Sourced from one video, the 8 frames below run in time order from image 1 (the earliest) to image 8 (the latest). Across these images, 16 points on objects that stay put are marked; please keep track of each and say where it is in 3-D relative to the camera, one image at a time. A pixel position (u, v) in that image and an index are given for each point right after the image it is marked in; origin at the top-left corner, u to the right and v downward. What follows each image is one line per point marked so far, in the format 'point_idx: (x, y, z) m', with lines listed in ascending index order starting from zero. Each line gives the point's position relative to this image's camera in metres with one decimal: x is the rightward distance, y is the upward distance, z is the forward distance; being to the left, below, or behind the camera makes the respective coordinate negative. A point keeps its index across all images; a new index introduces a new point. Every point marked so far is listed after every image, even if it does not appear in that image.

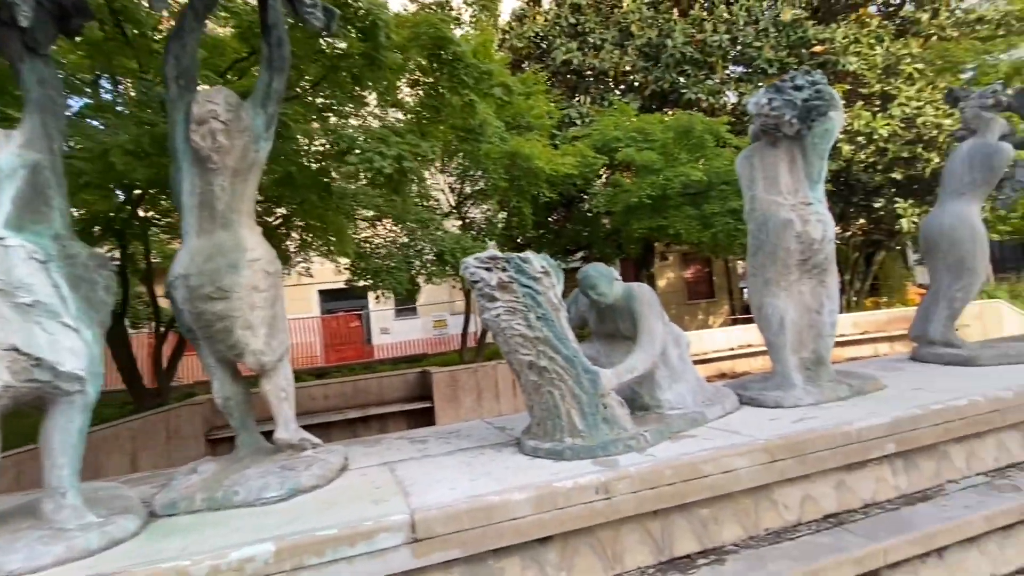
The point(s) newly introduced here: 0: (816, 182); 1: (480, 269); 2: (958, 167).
0: (+2.1, +0.7, +3.8) m
1: (-0.2, +0.1, +2.9) m
2: (+3.7, +1.0, +4.5) m
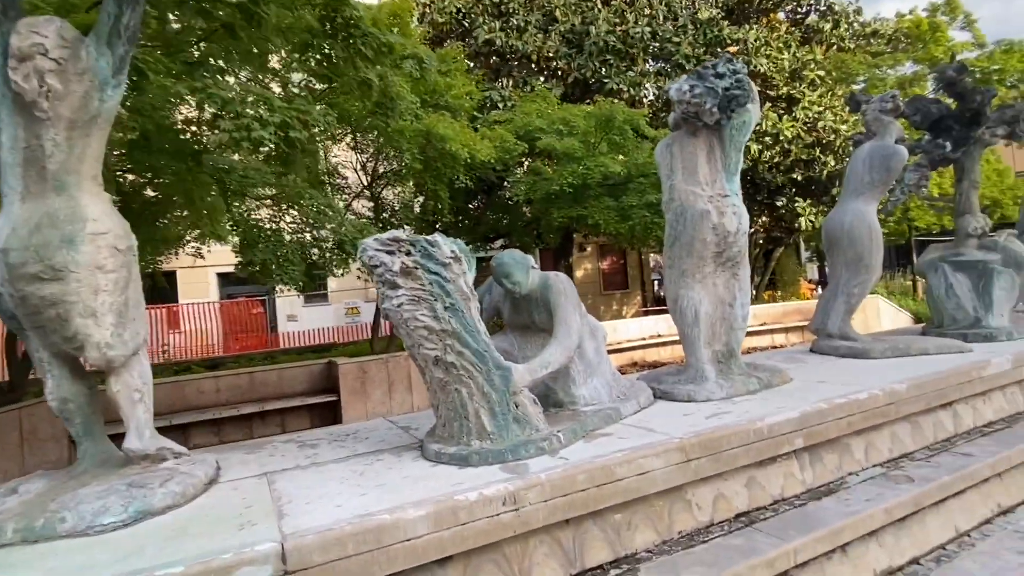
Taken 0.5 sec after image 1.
0: (+1.5, +0.8, +3.7) m
1: (-0.6, +0.2, +2.6) m
2: (+3.0, +1.0, +4.7) m
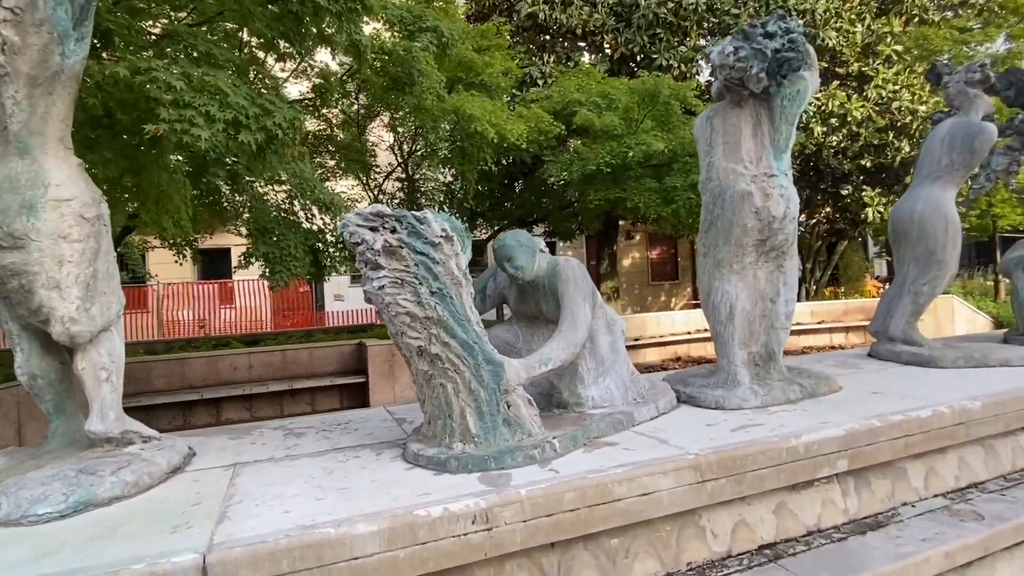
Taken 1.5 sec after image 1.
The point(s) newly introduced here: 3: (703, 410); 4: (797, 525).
0: (+1.6, +0.8, +3.3) m
1: (-0.6, +0.2, +2.3) m
2: (+3.2, +1.0, +4.1) m
3: (+1.0, -0.6, +2.9) m
4: (+1.2, -1.0, +2.3) m
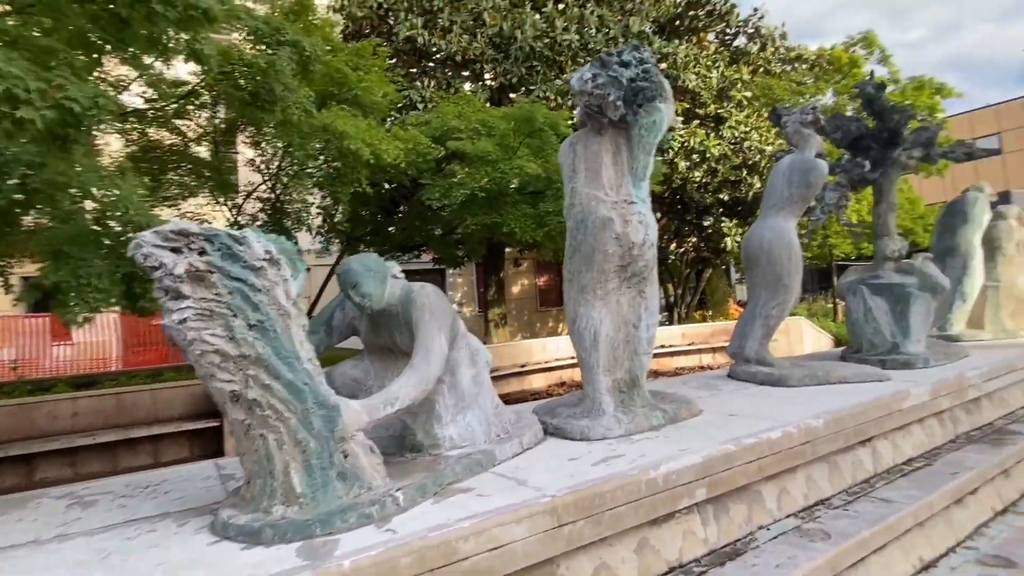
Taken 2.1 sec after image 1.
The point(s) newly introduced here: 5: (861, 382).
0: (+0.8, +0.6, +3.3) m
1: (-1.2, +0.1, +1.9) m
2: (+2.1, +0.8, +4.4) m
3: (+0.3, -0.8, +2.8) m
4: (+0.6, -1.1, +2.2) m
5: (+2.5, -0.7, +4.0) m
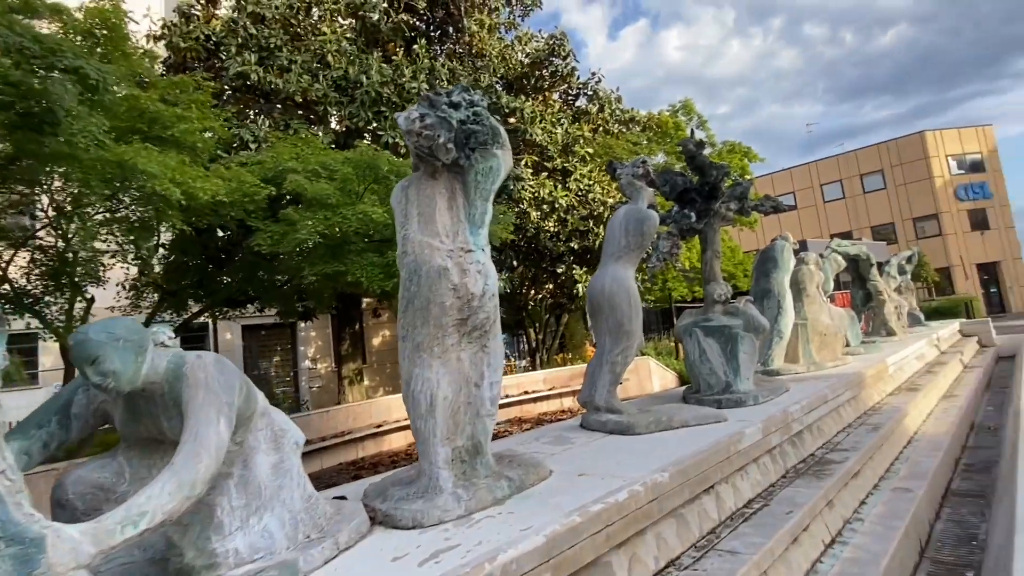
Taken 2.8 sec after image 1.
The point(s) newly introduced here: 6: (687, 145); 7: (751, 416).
0: (-0.2, +0.3, +3.1) m
1: (-1.8, -0.1, +1.2) m
2: (+0.9, +0.5, +4.5) m
3: (-0.5, -1.0, +2.4) m
4: (0.0, -1.3, +1.9) m
5: (+1.4, -1.0, +4.0) m
6: (+1.7, +1.4, +5.4) m
7: (+1.8, -1.0, +4.1) m
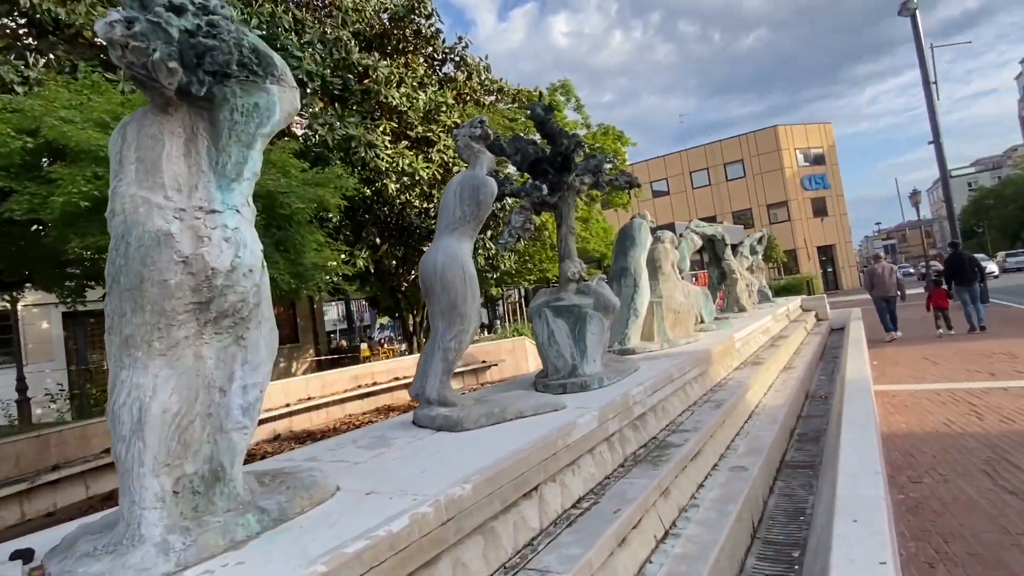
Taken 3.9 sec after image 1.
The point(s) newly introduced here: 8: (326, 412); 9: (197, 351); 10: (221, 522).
0: (-1.2, +0.5, +2.4) m
1: (-2.4, 0.0, +0.3) m
2: (-0.4, +0.6, +4.0) m
3: (-1.3, -1.0, +1.7) m
4: (-0.8, -1.2, +1.2) m
5: (+0.2, -0.8, +3.6) m
6: (+0.2, +1.6, +5.0) m
7: (+0.5, -0.8, +3.8) m
8: (-3.5, -2.4, +10.6) m
9: (-1.2, -0.2, +2.2) m
10: (-1.0, -0.8, +2.0) m
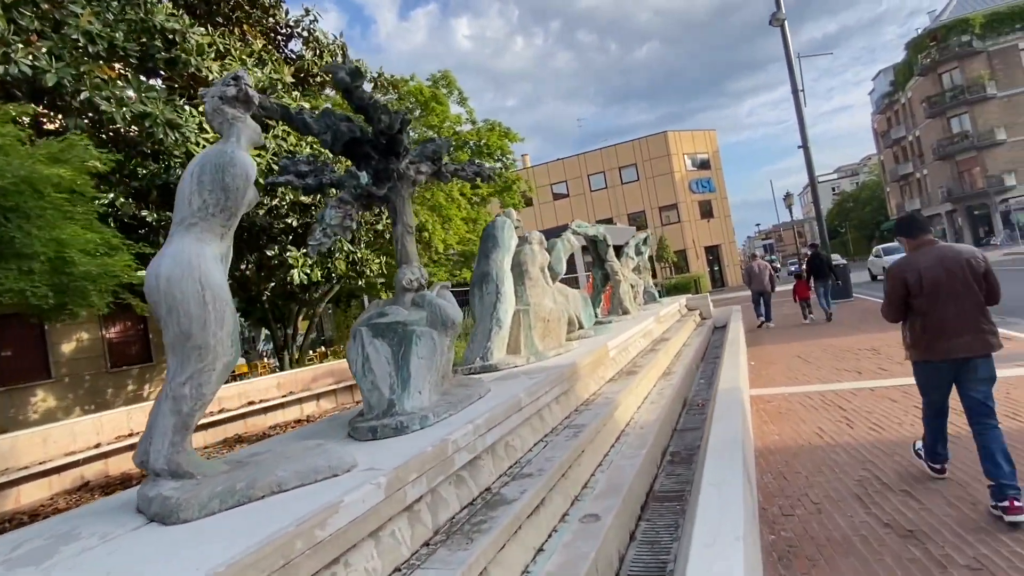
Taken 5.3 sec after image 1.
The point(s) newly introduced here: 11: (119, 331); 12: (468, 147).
0: (-2.1, +0.3, +1.2) m
1: (-2.9, -0.2, -1.1) m
2: (-1.6, +0.5, +2.9) m
3: (-2.1, -1.1, +0.4) m
4: (-1.5, -1.3, +0.1) m
5: (-1.0, -0.9, +2.6) m
6: (-1.2, +1.5, +4.0) m
7: (-0.6, -0.9, +2.9) m
8: (-5.7, -2.6, +8.9) m
9: (-2.1, -0.4, +1.0) m
10: (-1.9, -0.9, +0.8) m
11: (-12.0, -1.3, +16.8) m
12: (-1.3, +4.0, +15.6) m
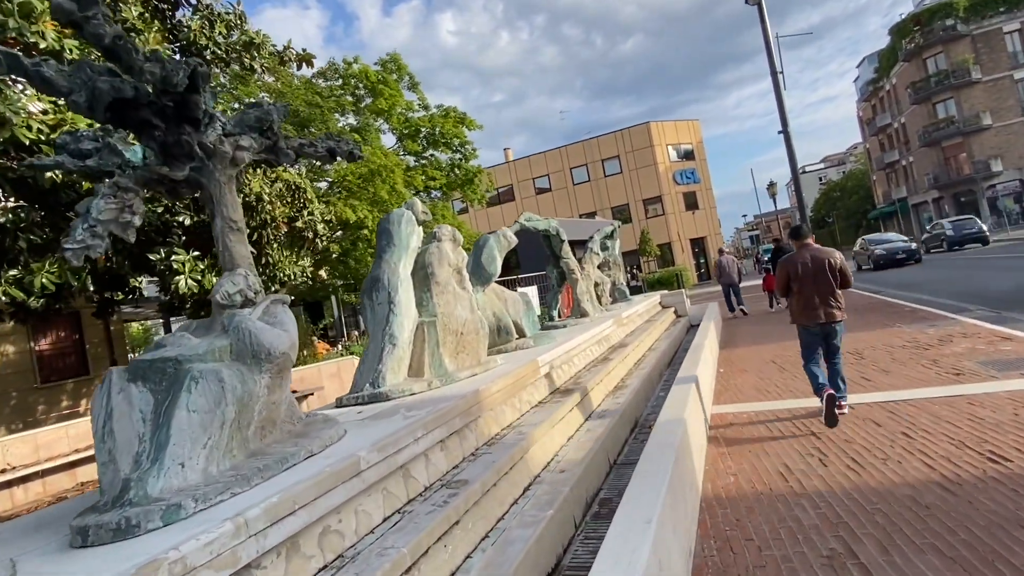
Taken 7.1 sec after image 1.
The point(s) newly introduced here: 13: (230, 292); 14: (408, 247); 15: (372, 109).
0: (-3.0, +0.2, 0.0) m
1: (-3.7, -0.3, -2.3) m
2: (-2.5, +0.4, +1.7) m
3: (-2.9, -1.2, -0.7) m
4: (-2.3, -1.5, -1.0) m
5: (-1.8, -1.0, +1.5) m
6: (-2.1, +1.4, +2.8) m
7: (-1.4, -1.0, +1.7) m
8: (-6.6, -2.7, +7.7) m
9: (-2.9, -0.5, -0.2) m
10: (-2.7, -1.1, -0.3) m
11: (-13.0, -1.5, +15.5) m
12: (-2.4, +4.0, +14.4) m
13: (-1.7, 0.0, +3.2) m
14: (-0.9, +0.4, +4.9) m
15: (-3.4, +4.3, +13.4) m
